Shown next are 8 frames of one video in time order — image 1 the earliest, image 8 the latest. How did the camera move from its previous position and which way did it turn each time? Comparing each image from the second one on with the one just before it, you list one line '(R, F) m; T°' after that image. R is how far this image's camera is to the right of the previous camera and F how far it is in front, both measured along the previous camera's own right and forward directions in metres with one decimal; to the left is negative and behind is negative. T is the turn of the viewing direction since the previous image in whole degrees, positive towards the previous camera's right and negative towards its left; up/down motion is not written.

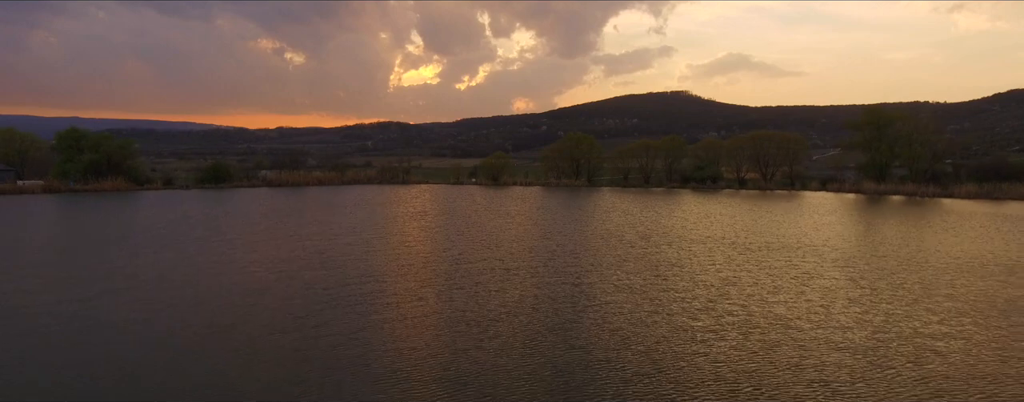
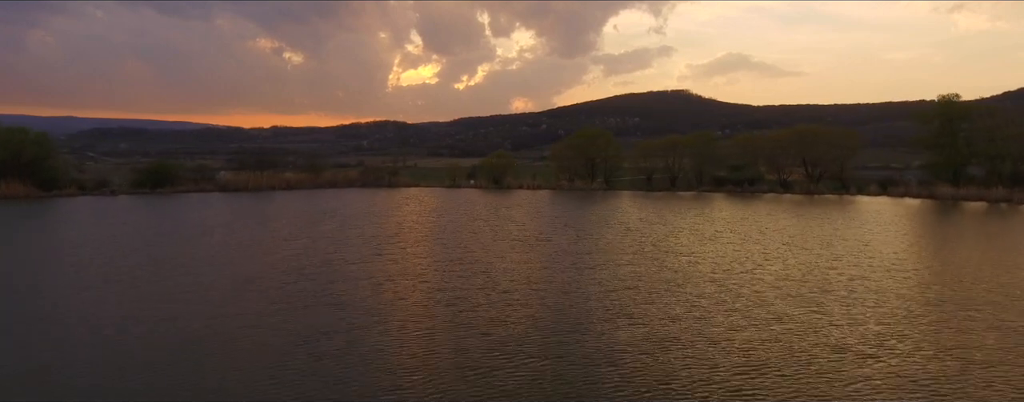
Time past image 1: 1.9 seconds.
(-0.6, +9.5) m; 0°
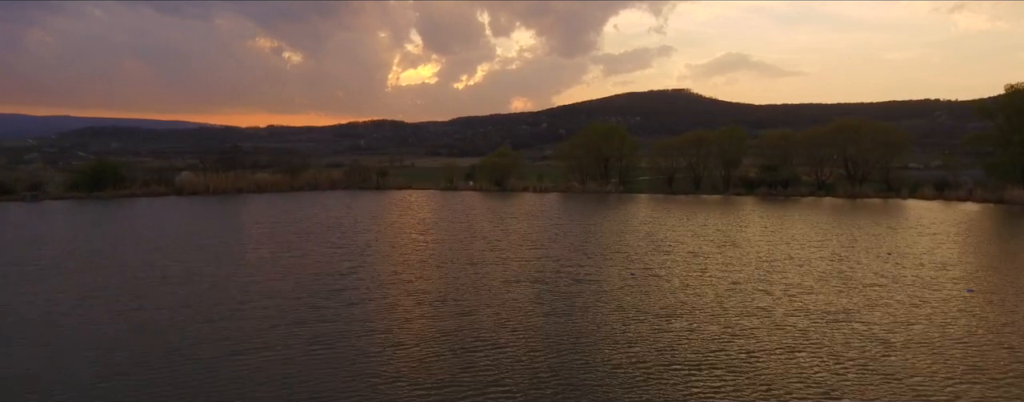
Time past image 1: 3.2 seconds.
(-0.4, +6.6) m; 0°
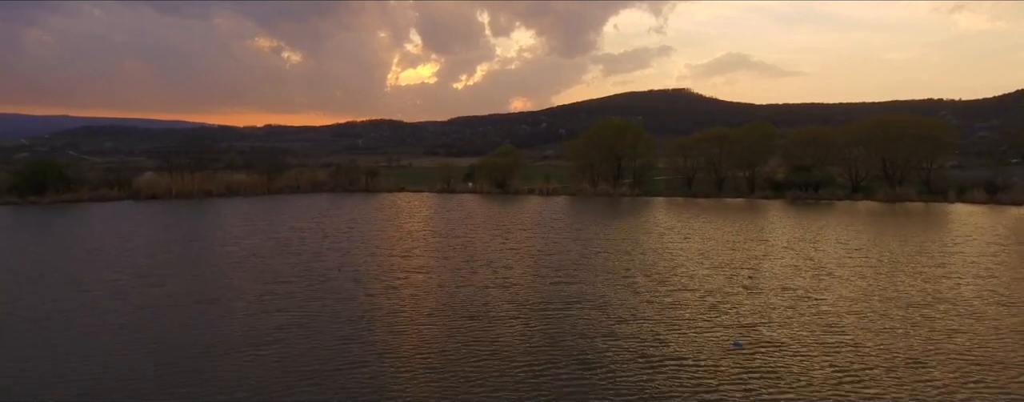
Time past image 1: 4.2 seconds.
(-0.3, +4.8) m; 0°
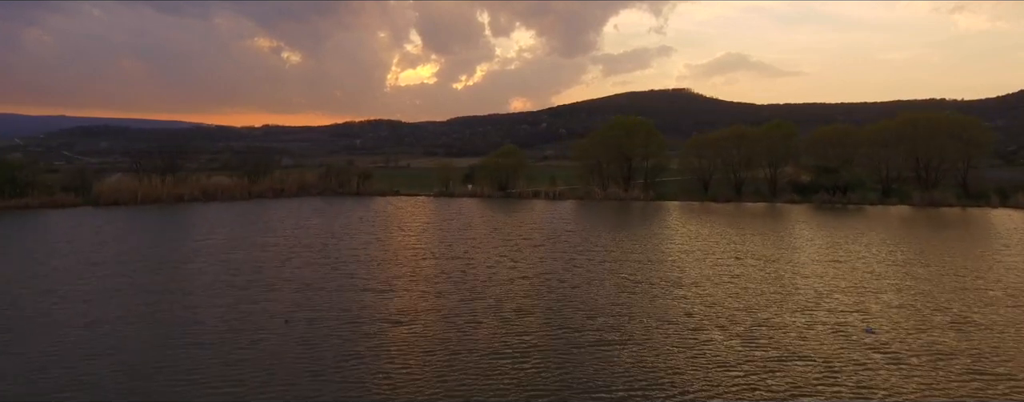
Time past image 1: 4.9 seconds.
(-0.3, +3.6) m; 0°
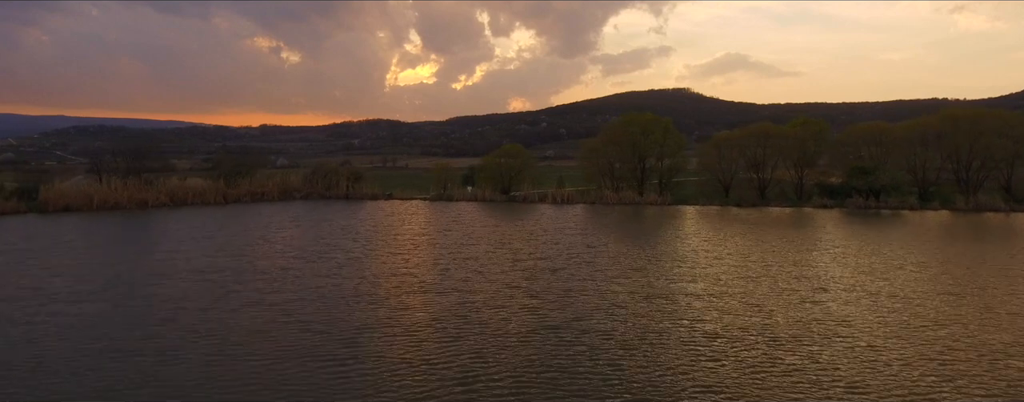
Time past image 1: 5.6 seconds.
(-0.3, +3.7) m; 0°
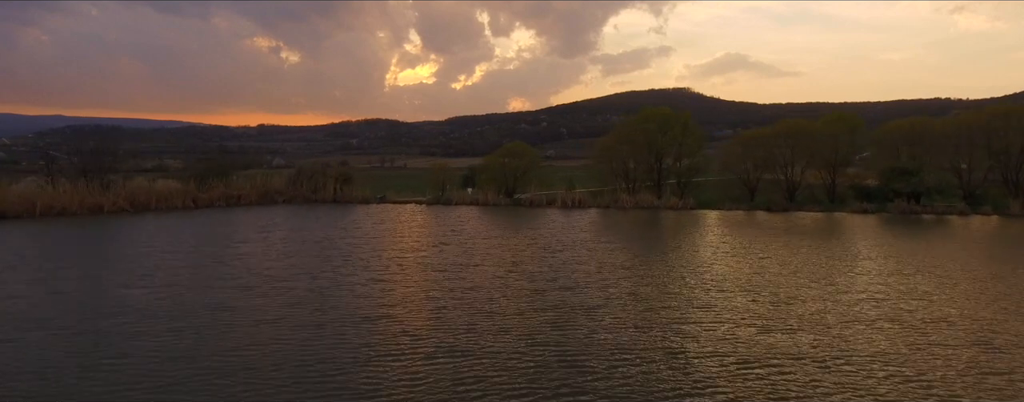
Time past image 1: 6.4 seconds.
(-0.3, +3.7) m; 0°
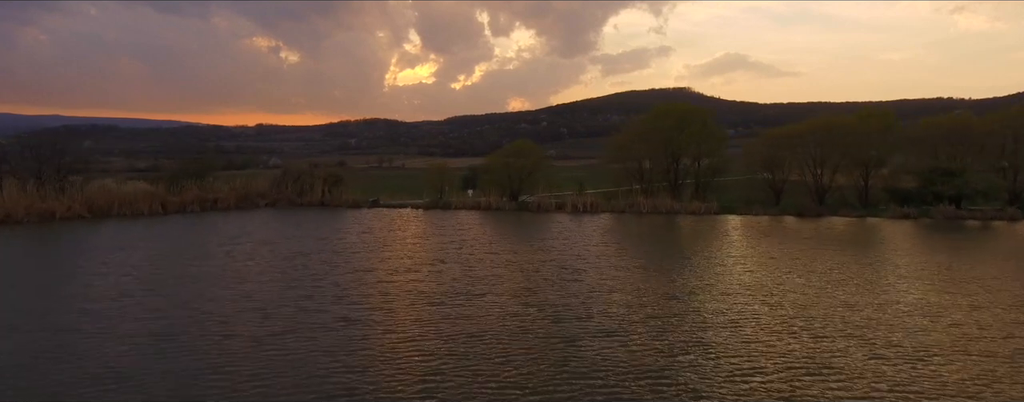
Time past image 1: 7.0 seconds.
(-0.3, +3.1) m; 0°
